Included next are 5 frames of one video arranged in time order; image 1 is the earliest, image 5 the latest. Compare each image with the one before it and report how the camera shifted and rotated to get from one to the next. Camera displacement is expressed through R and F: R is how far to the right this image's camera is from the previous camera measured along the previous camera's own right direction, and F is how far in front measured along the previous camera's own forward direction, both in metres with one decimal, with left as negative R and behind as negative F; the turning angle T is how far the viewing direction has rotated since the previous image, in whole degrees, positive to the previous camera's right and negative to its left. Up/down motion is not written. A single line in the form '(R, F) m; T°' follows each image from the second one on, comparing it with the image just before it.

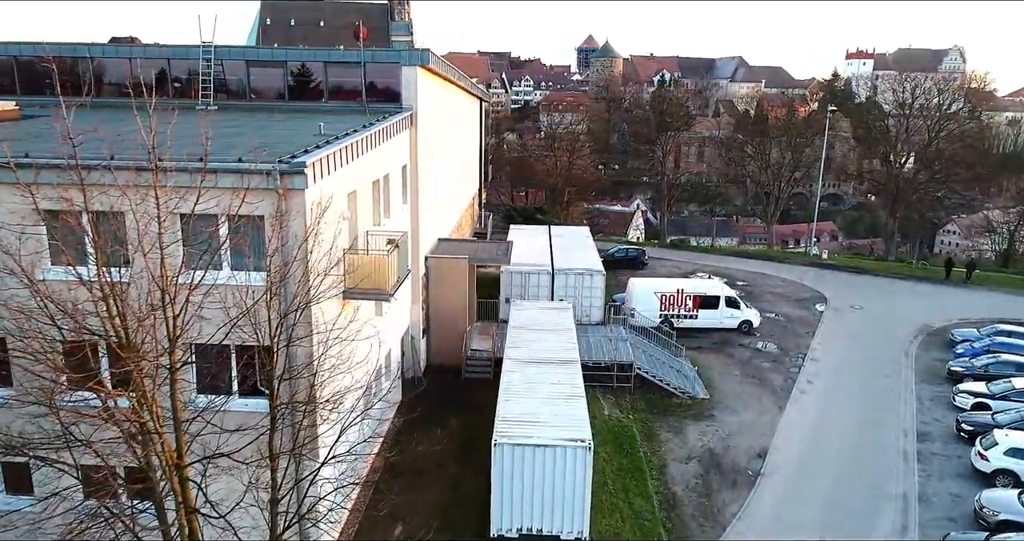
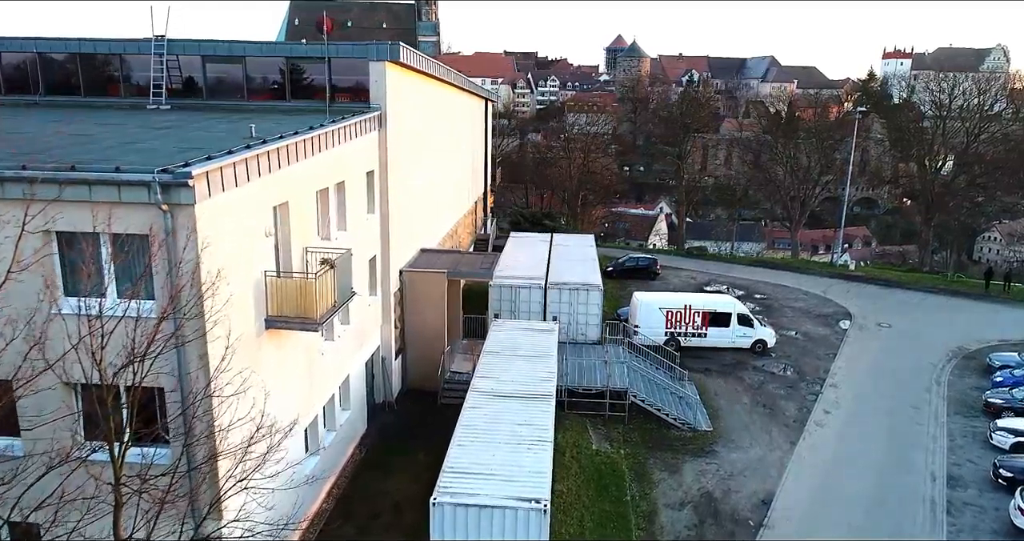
(+1.3, +2.0) m; -2°
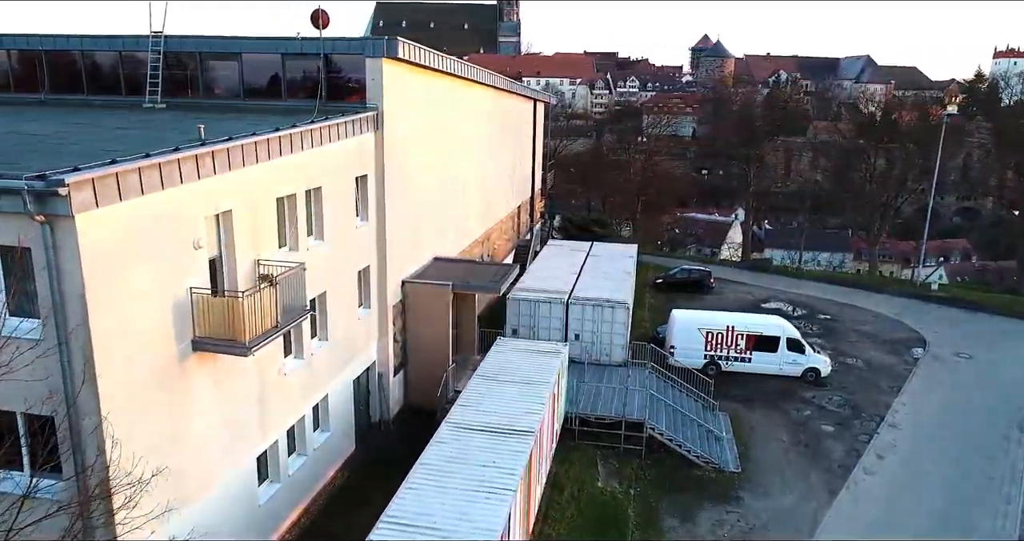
(+1.8, +1.7) m; -6°
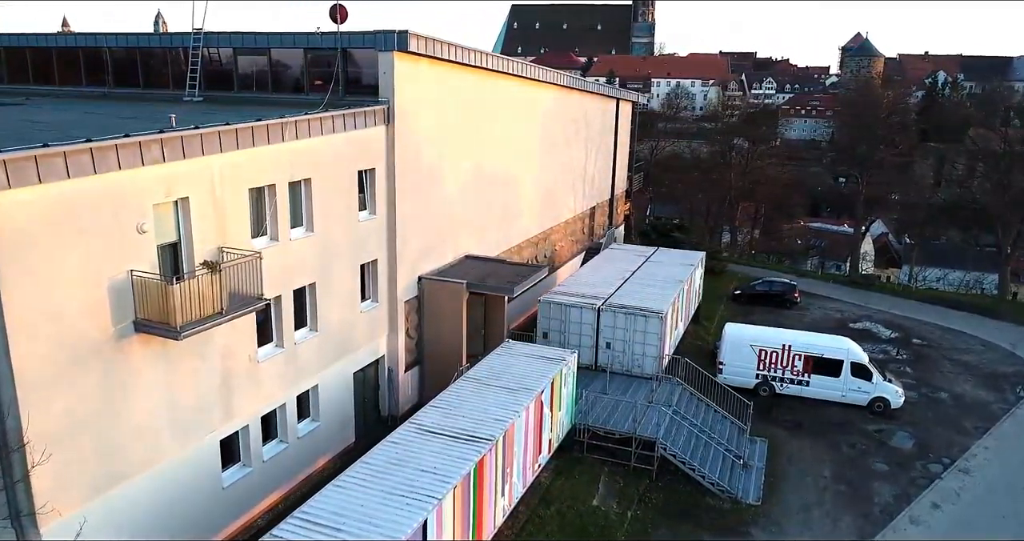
(+2.9, +0.9) m; -10°
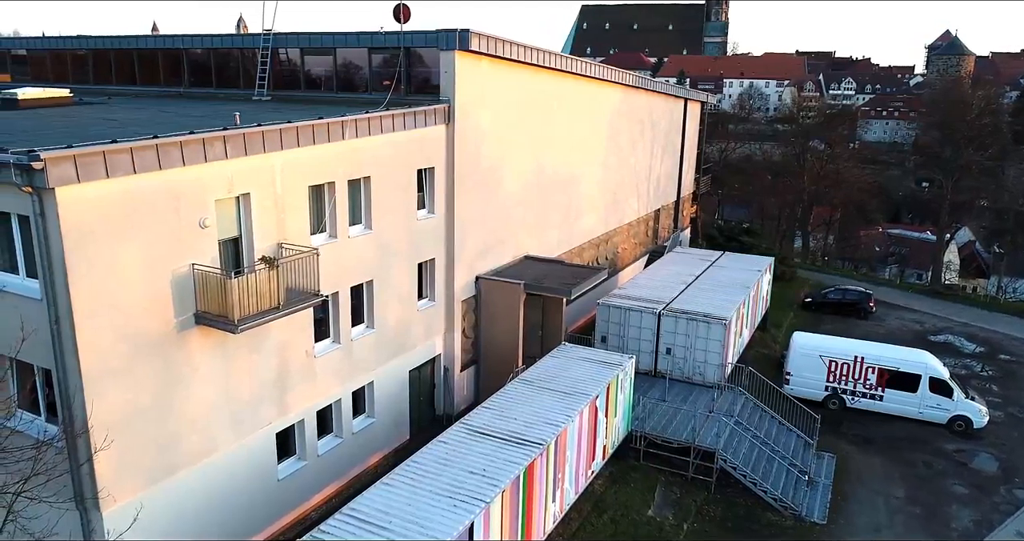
(+0.2, +0.2) m; -5°
